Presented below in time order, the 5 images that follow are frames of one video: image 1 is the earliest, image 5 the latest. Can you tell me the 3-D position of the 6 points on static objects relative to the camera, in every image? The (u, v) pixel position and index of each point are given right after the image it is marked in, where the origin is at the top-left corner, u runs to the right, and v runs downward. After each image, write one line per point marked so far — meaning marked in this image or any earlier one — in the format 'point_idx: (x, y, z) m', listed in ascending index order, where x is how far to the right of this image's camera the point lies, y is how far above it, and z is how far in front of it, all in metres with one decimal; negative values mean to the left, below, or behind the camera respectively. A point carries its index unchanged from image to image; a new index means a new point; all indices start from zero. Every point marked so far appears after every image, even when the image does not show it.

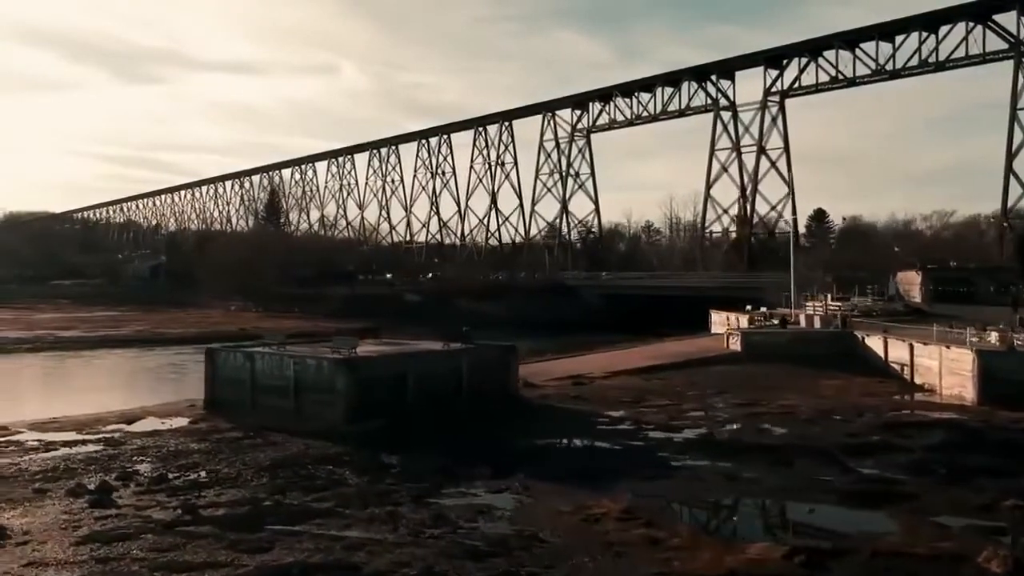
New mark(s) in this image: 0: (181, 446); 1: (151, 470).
0: (-7.9, -3.8, +18.2) m
1: (-7.5, -3.8, +15.9) m
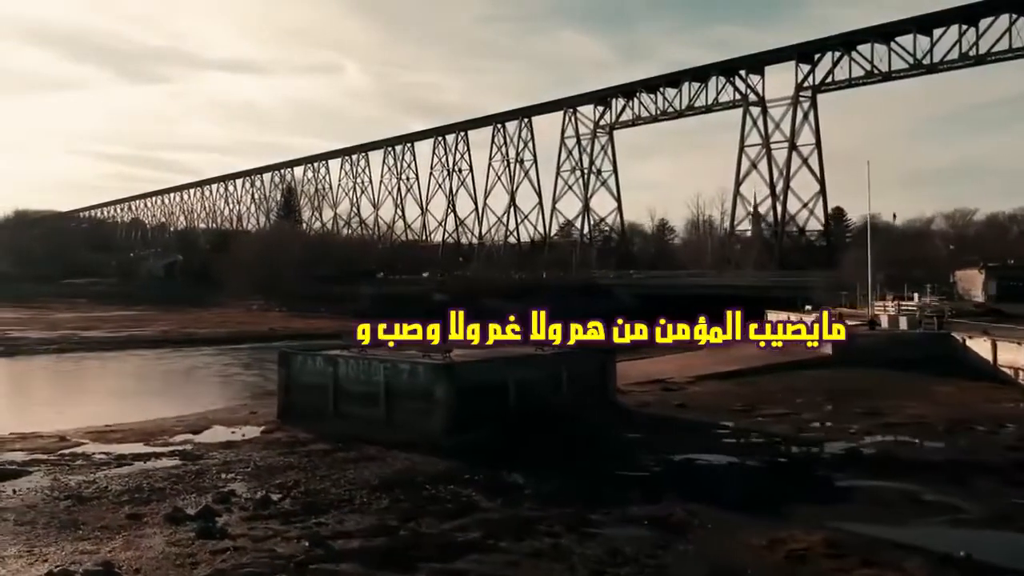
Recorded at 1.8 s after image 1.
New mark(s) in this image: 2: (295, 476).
0: (-5.2, -3.7, +16.4) m
1: (-4.8, -3.7, +14.1) m
2: (-4.3, -3.7, +15.0) m
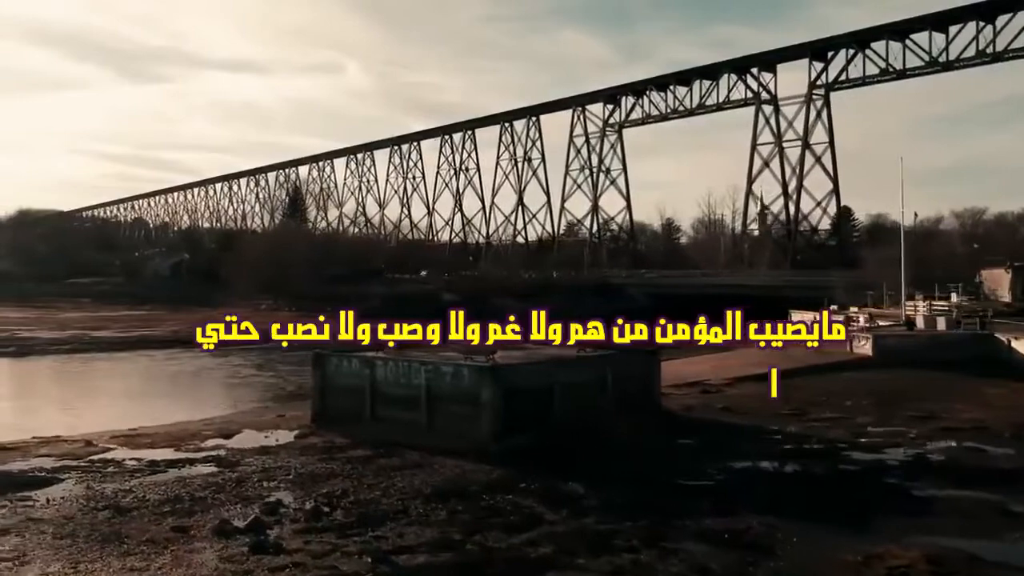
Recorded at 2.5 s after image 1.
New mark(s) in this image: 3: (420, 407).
0: (-4.2, -3.7, +15.7) m
1: (-3.8, -3.7, +13.4) m
2: (-3.2, -3.7, +14.3) m
3: (-2.1, -2.7, +17.6) m
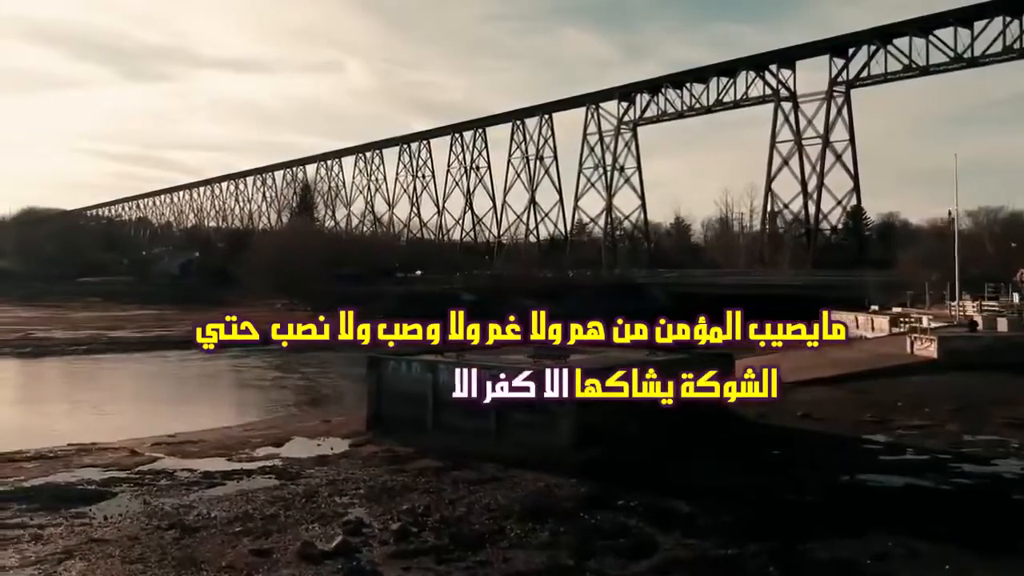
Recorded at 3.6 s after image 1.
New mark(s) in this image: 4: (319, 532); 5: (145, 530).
0: (-2.5, -3.7, +14.6) m
1: (-2.1, -3.7, +12.3) m
2: (-1.6, -3.7, +13.2) m
3: (-0.5, -2.7, +16.5) m
4: (-3.0, -3.7, +11.8) m
5: (-5.8, -3.8, +12.1) m
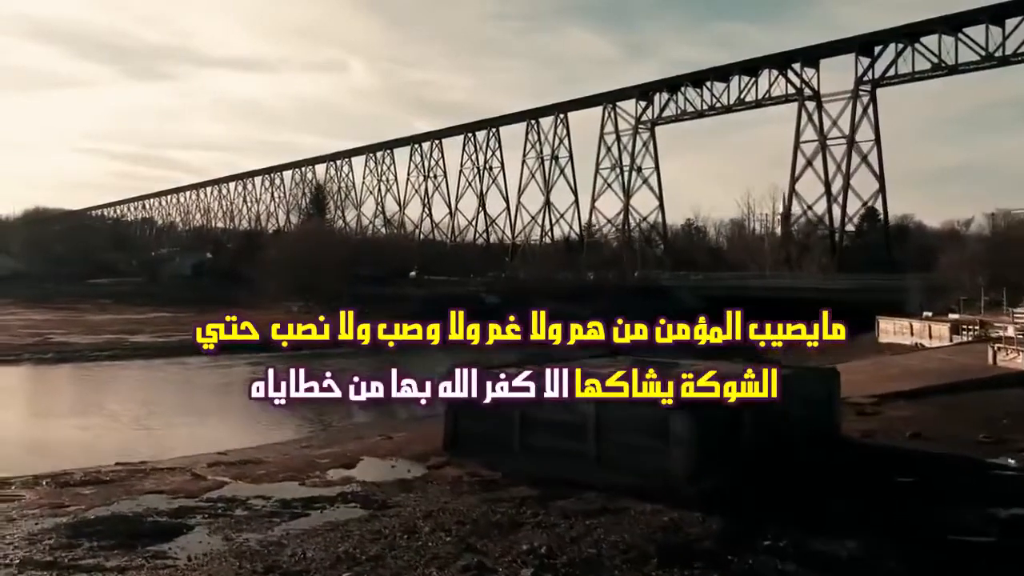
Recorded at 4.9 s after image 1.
0: (-0.6, -3.9, +13.2) m
1: (-0.2, -3.9, +10.9) m
2: (+0.4, -3.9, +11.8) m
3: (+1.5, -2.9, +15.2) m
4: (-1.0, -3.9, +10.4) m
5: (-3.8, -4.0, +10.7) m
